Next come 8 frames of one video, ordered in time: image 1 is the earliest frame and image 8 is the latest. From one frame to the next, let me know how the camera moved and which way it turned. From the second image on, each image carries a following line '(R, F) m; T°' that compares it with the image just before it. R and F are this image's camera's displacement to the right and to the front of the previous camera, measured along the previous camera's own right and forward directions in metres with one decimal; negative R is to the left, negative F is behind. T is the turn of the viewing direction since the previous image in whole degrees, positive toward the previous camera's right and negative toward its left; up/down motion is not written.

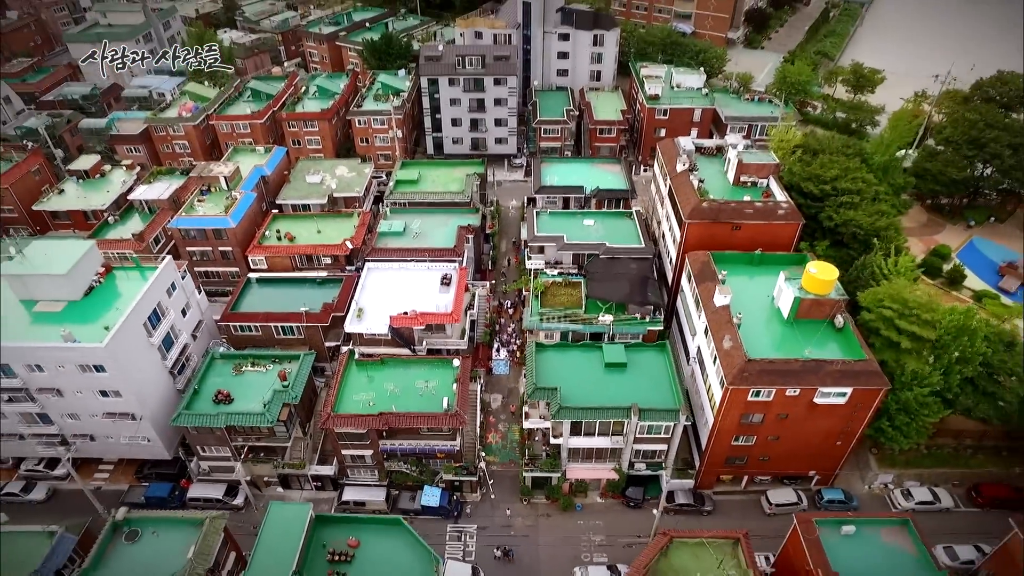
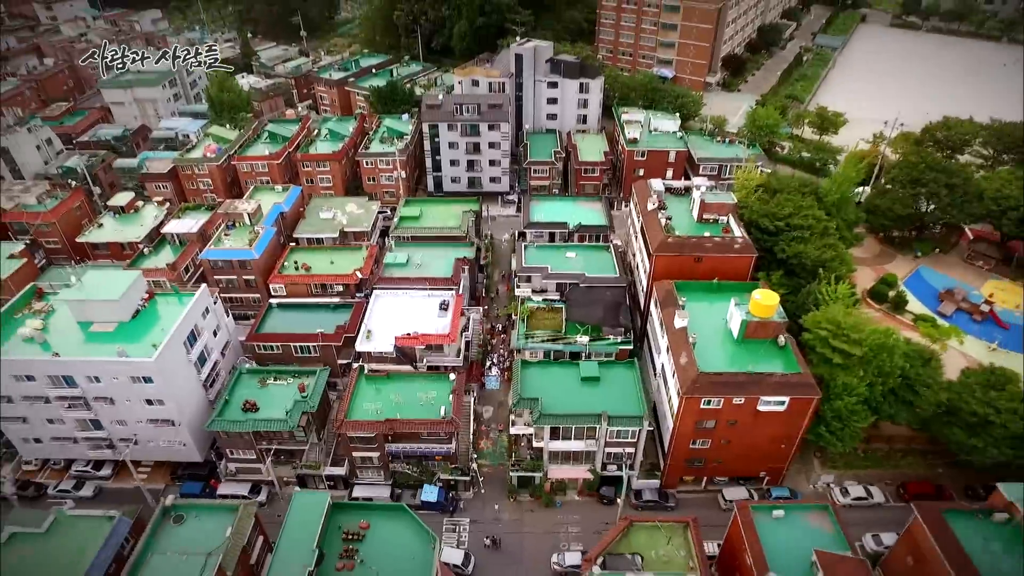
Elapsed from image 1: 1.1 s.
(+0.4, -2.8) m; 0°
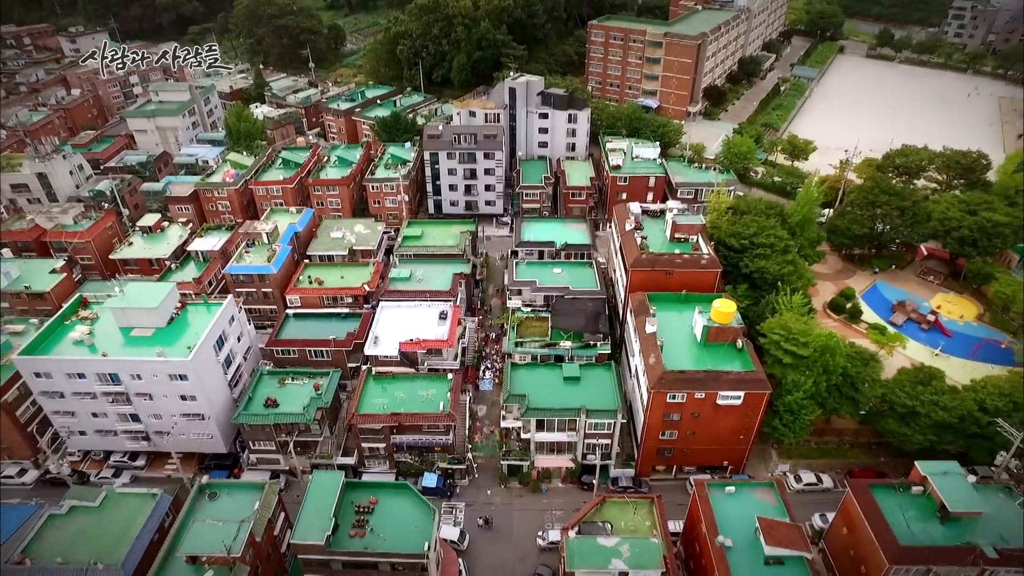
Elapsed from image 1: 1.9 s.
(+0.3, -2.7) m; 0°
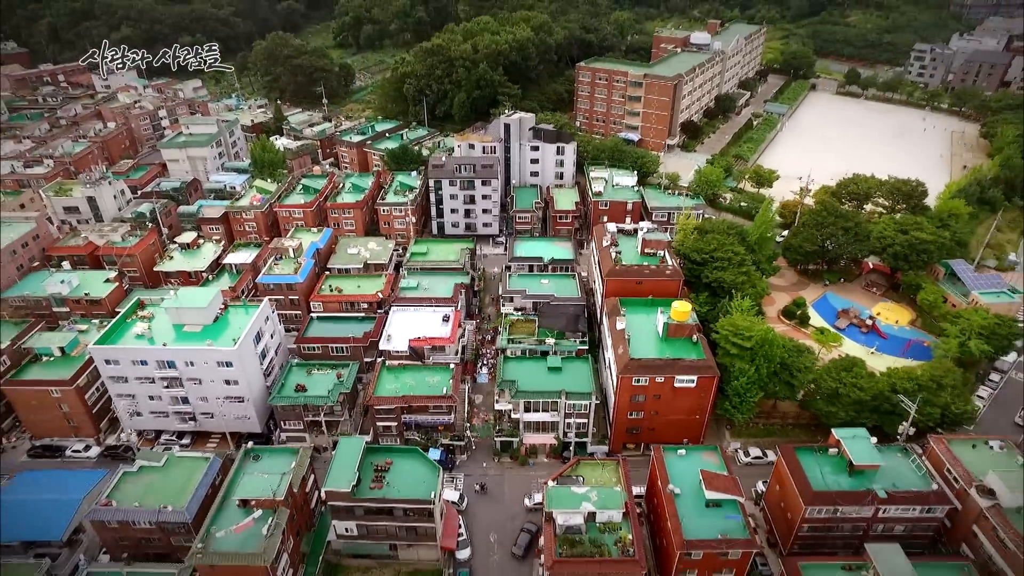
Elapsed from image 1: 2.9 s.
(+0.3, -4.3) m; 0°
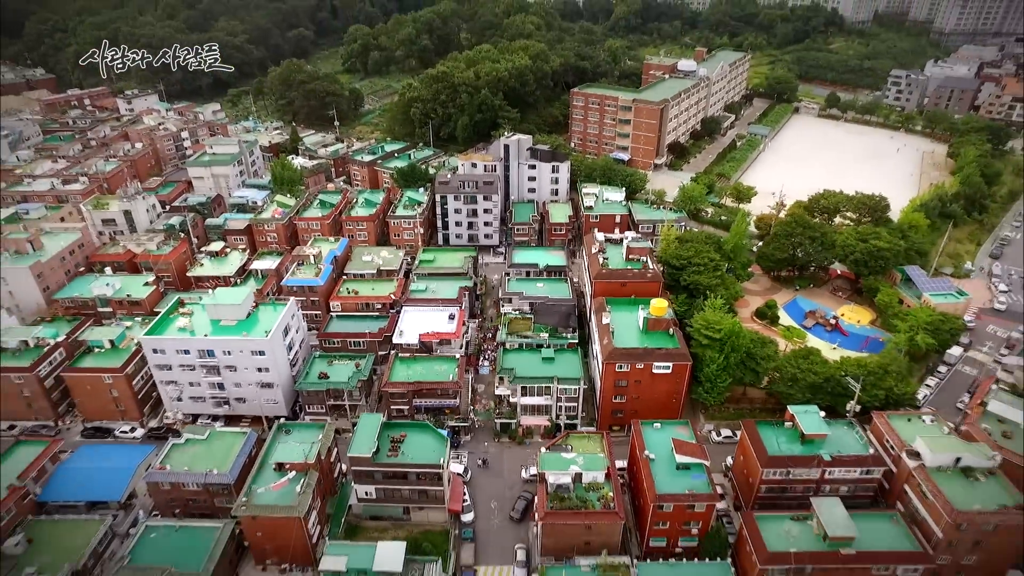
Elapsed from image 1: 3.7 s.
(+0.1, -3.6) m; 0°
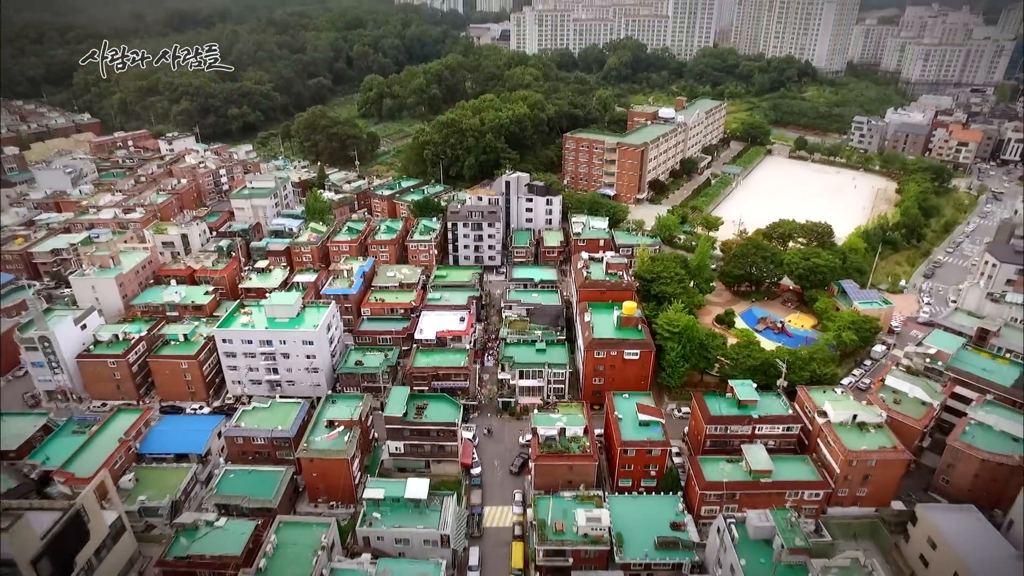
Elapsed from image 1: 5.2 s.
(0.0, -7.1) m; 0°
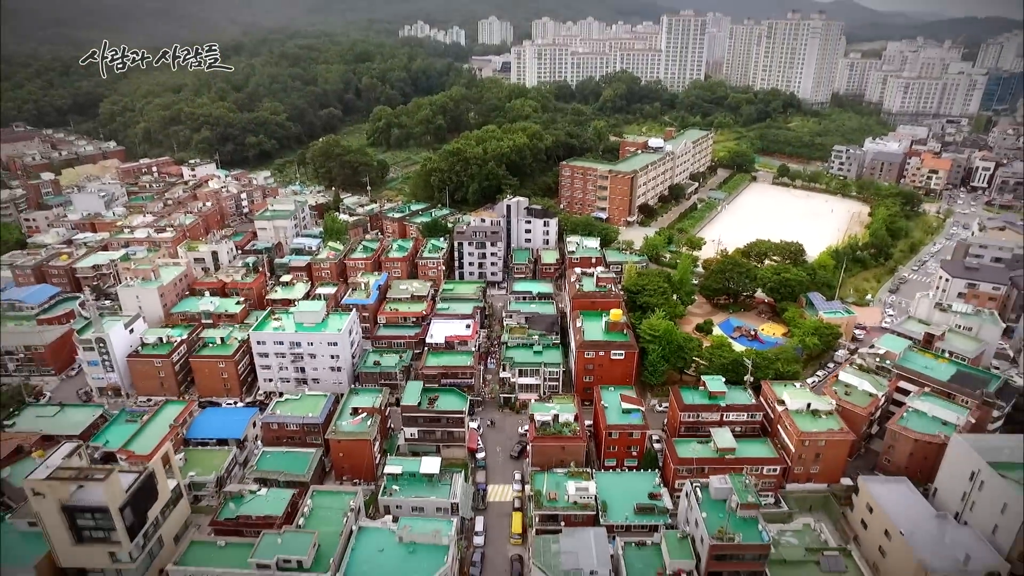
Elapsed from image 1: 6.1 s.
(0.0, -4.9) m; 0°
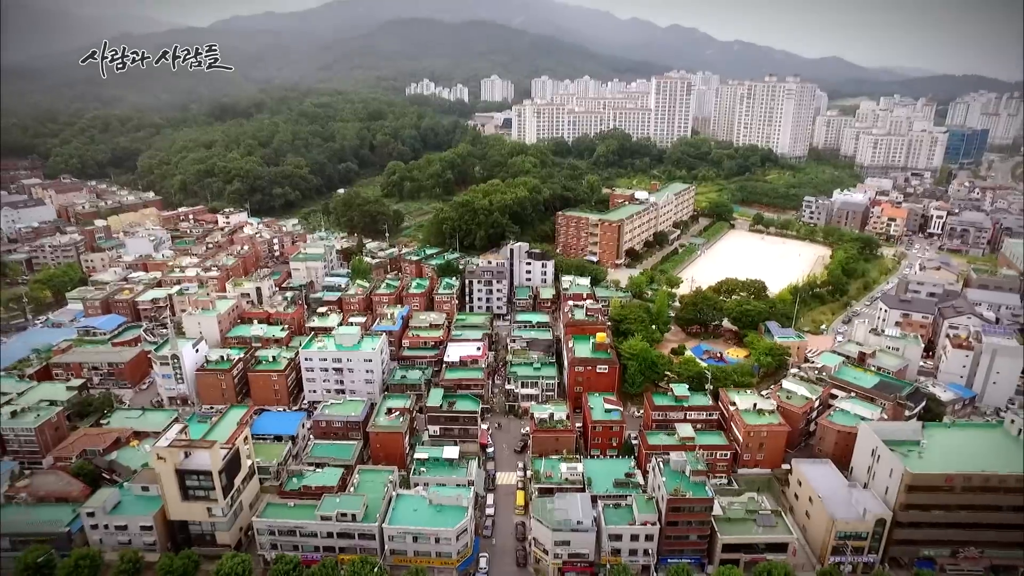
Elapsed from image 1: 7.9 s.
(-0.3, -8.8) m; 0°
